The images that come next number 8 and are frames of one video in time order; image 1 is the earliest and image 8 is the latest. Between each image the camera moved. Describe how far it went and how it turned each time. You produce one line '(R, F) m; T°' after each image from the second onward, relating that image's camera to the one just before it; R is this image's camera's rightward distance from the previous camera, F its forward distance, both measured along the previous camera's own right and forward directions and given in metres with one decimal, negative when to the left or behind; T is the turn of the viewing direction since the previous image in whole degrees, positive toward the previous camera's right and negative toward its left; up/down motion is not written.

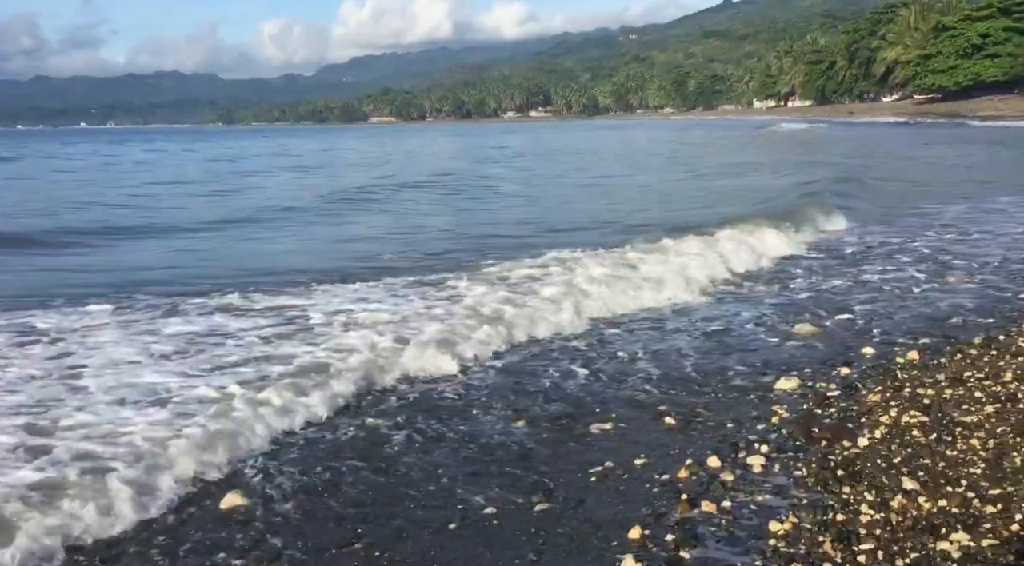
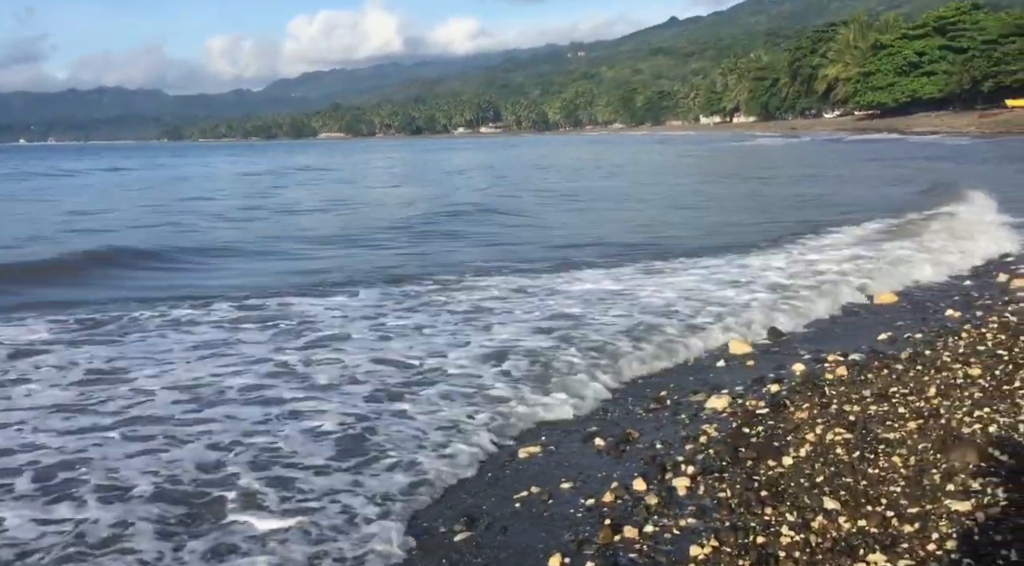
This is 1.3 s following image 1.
(+0.1, +0.1) m; +3°
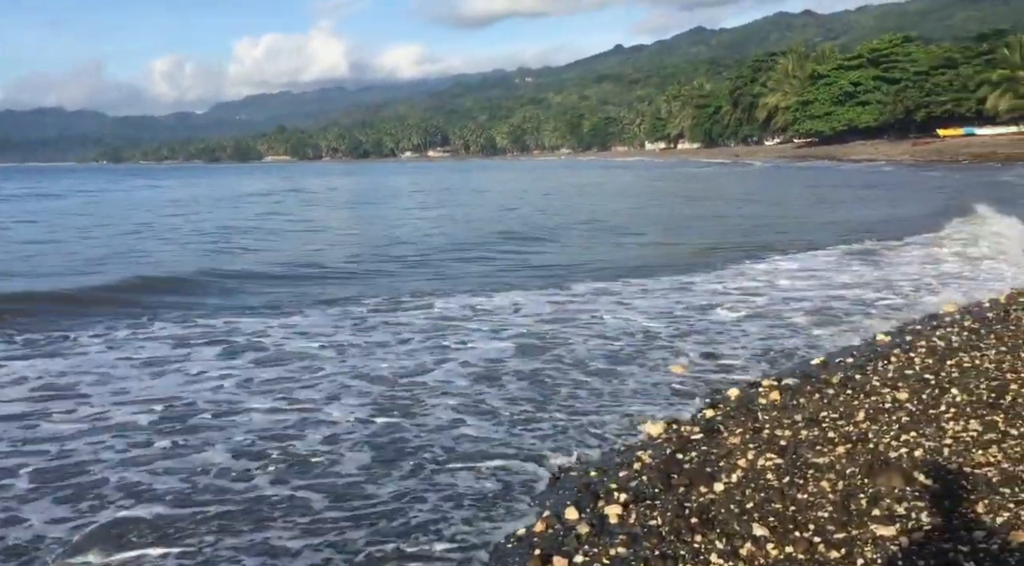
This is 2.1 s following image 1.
(+0.1, 0.0) m; +3°
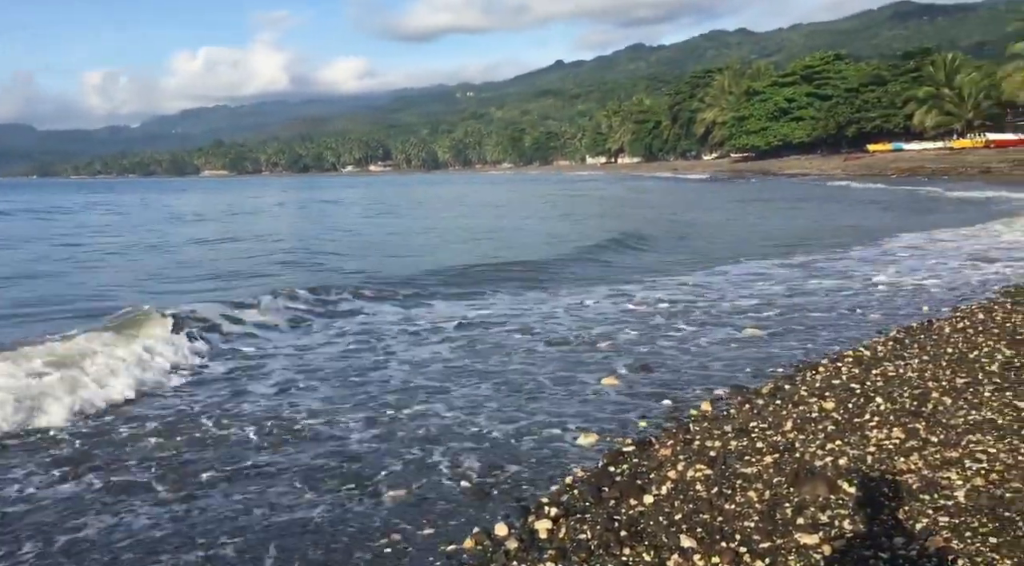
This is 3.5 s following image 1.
(+0.1, 0.0) m; +4°
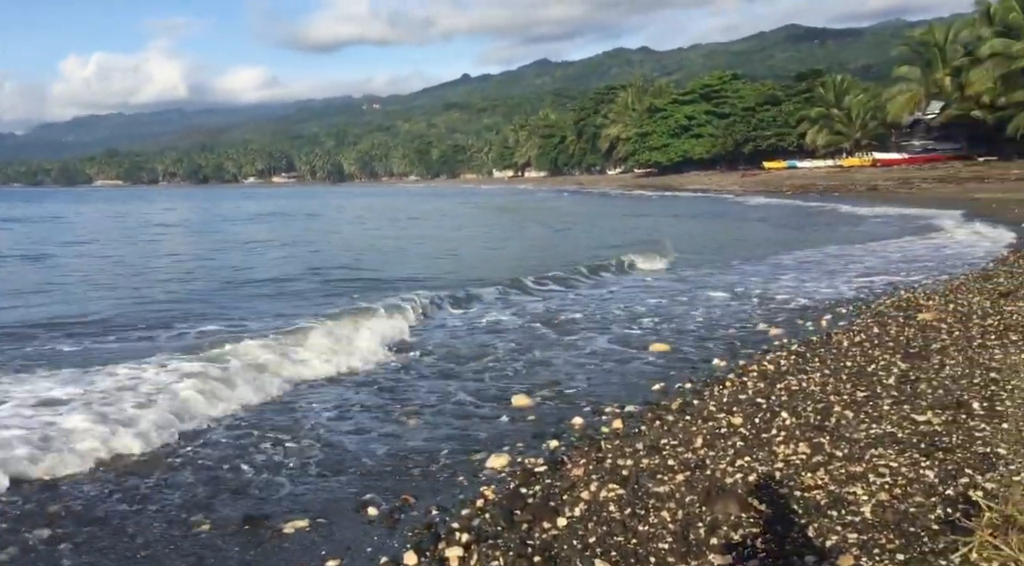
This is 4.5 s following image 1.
(-0.9, +0.3) m; +6°
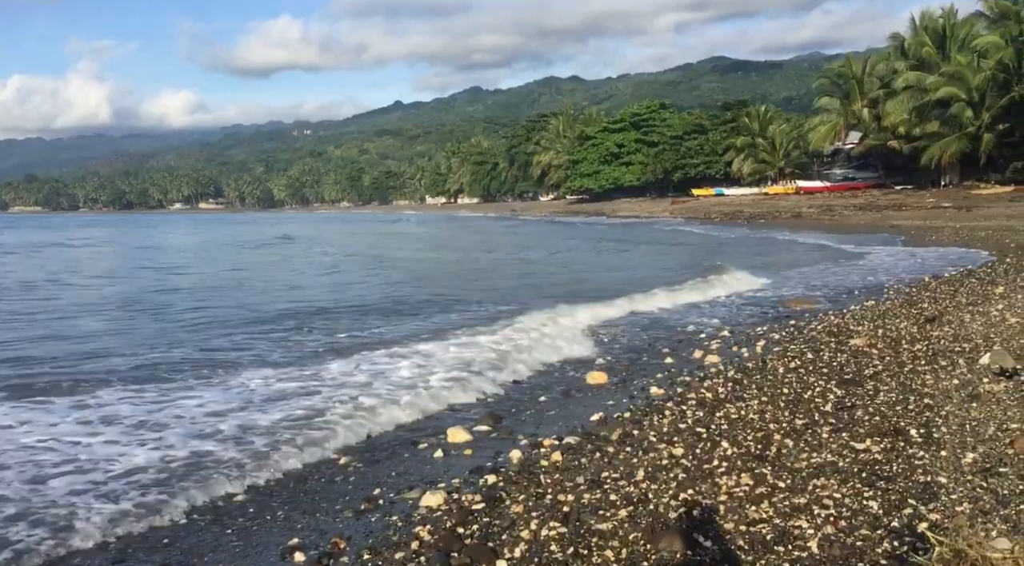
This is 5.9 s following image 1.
(-0.2, +1.9) m; +4°
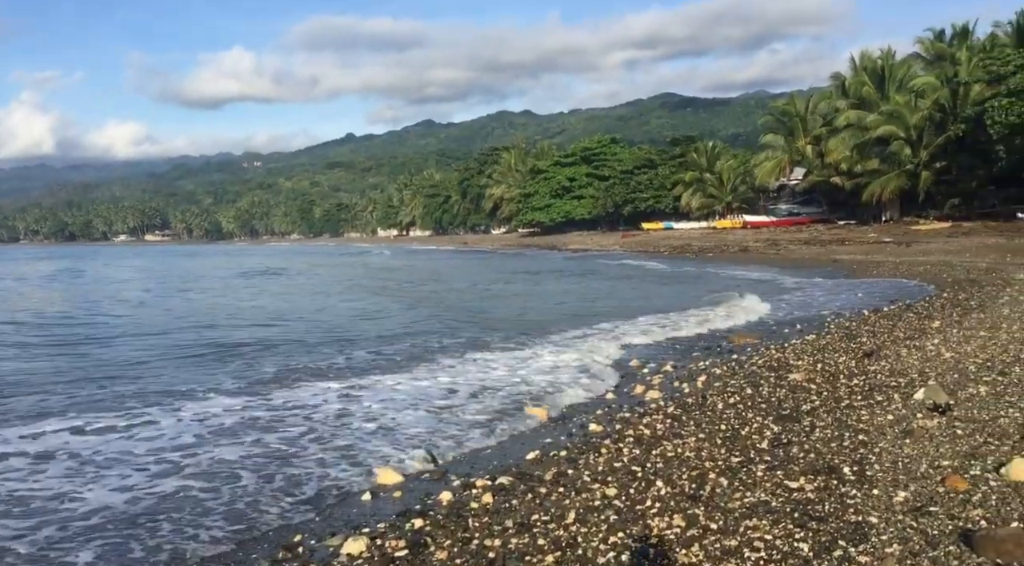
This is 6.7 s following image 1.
(+1.6, +1.4) m; +3°
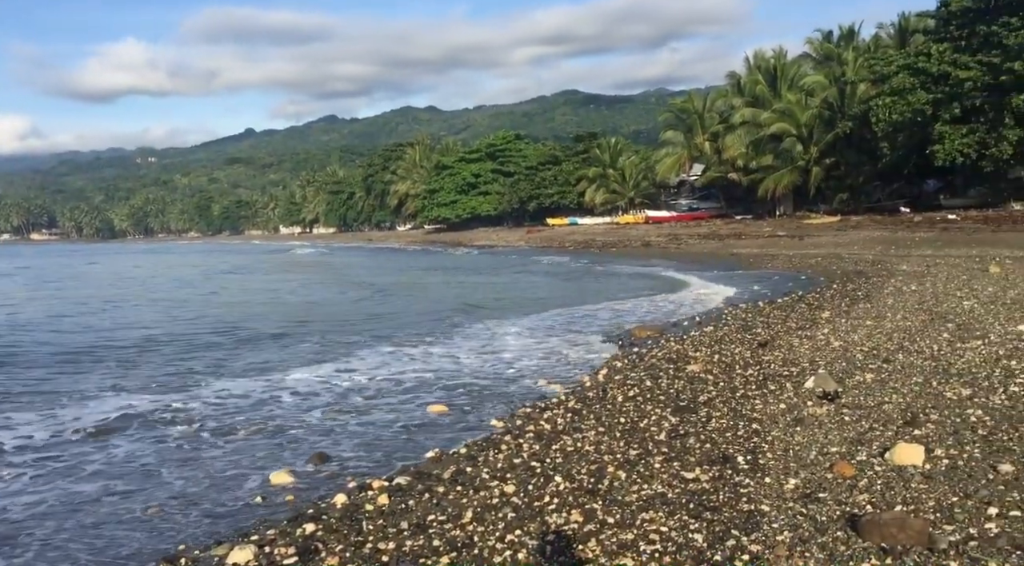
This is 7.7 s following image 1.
(+0.9, +1.2) m; +6°
